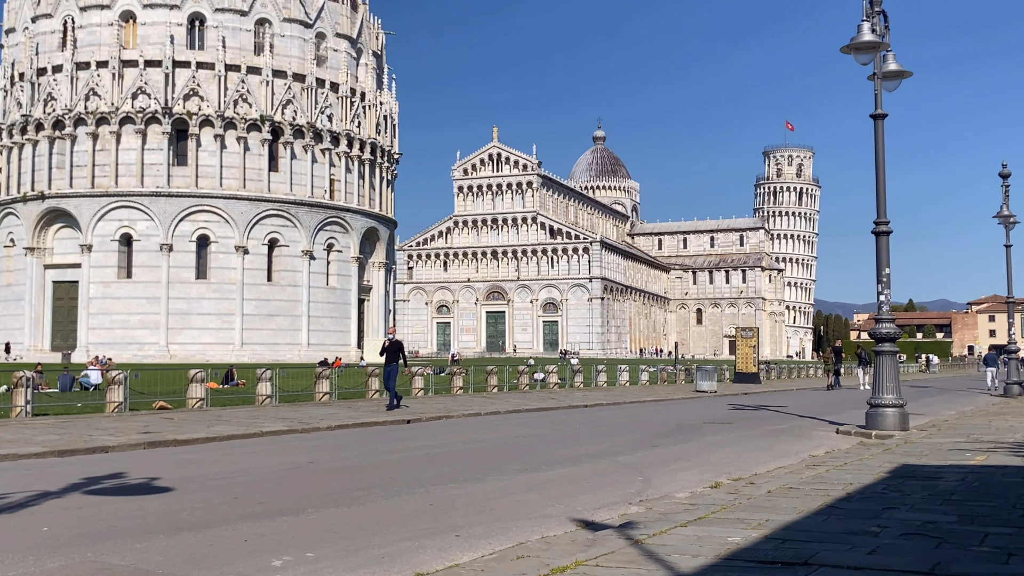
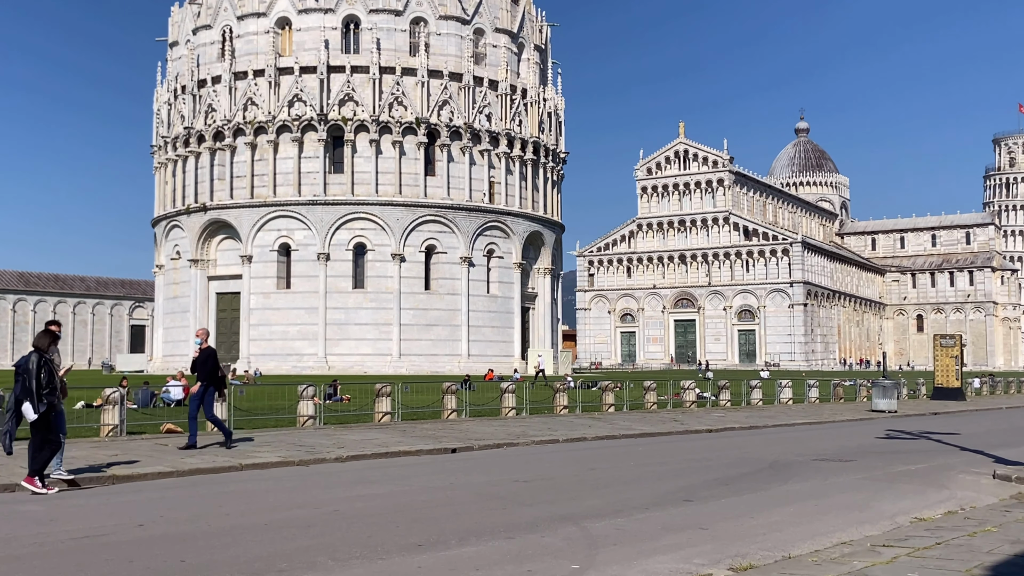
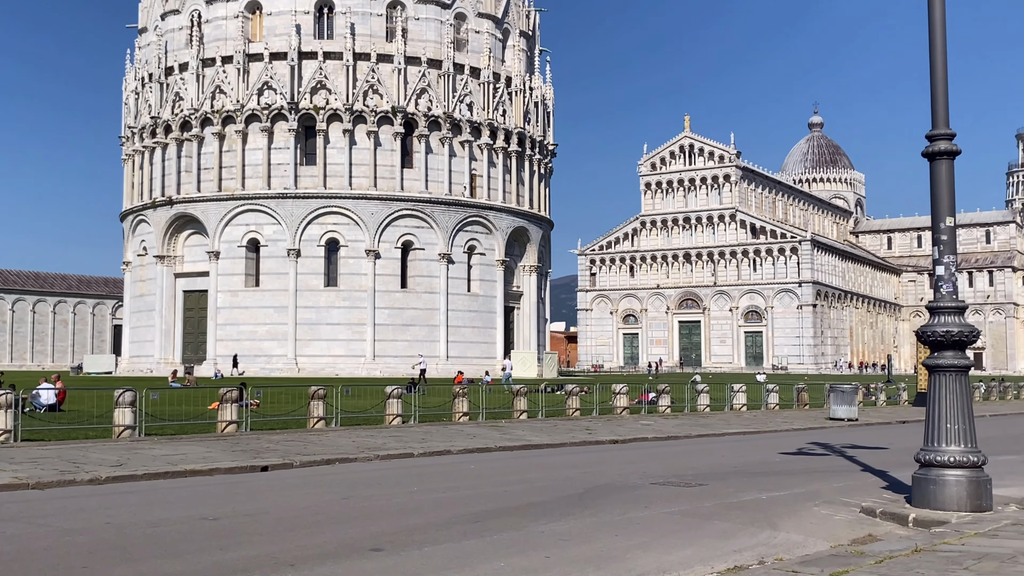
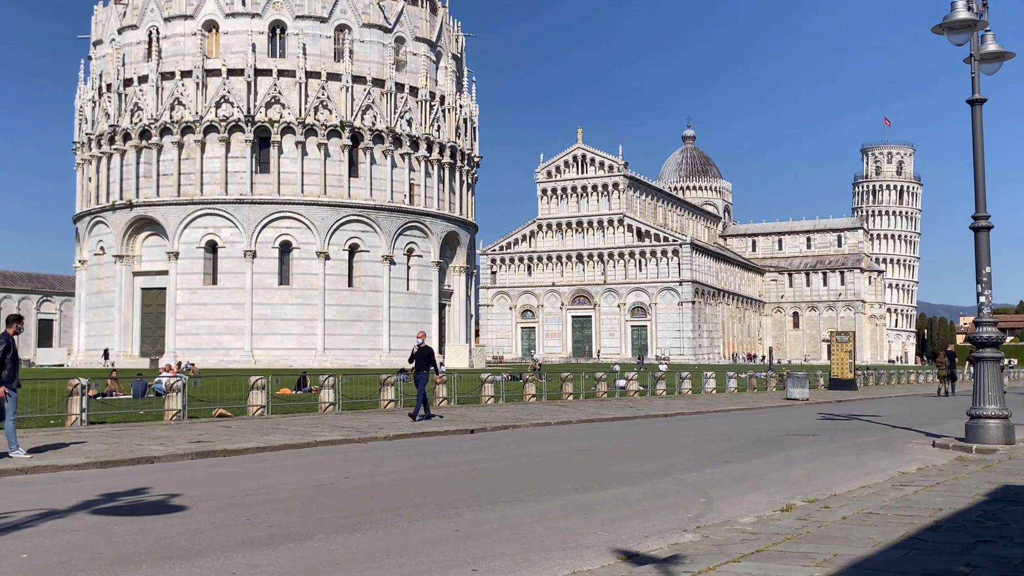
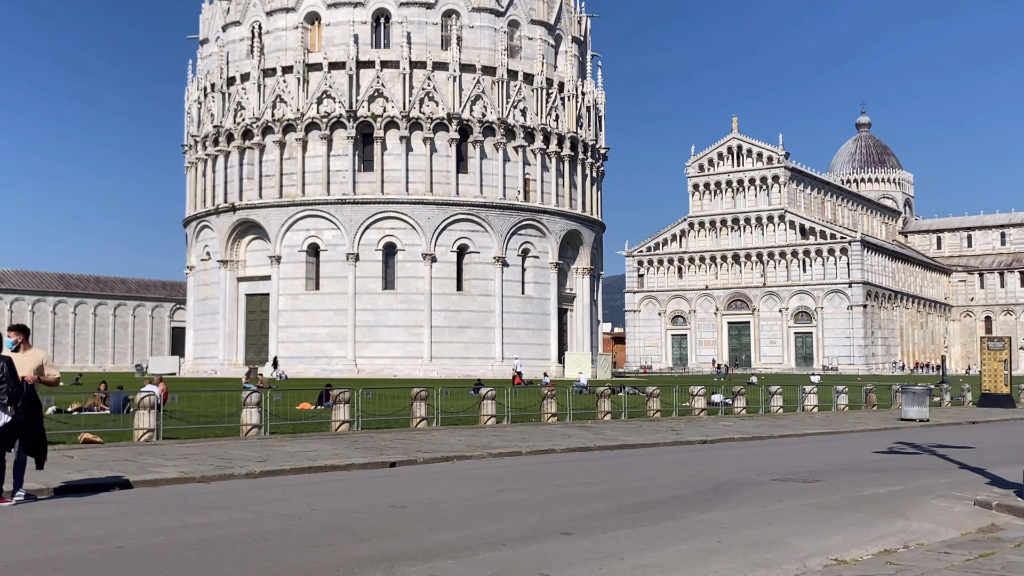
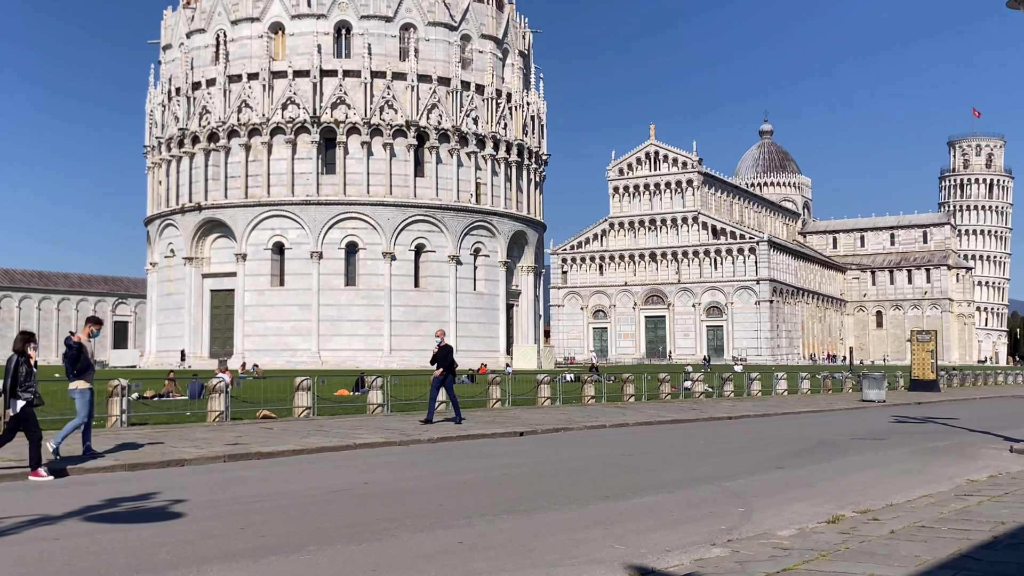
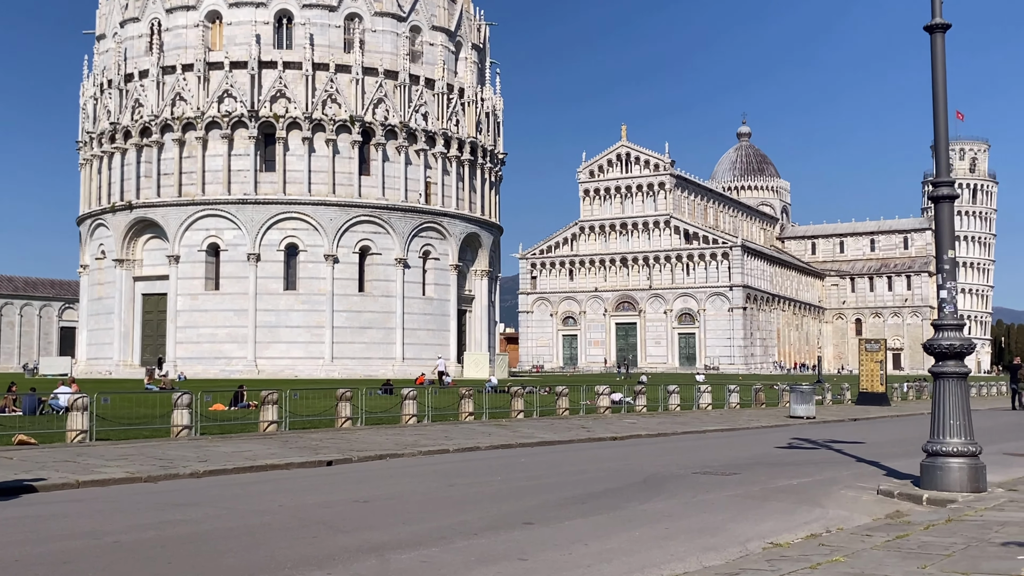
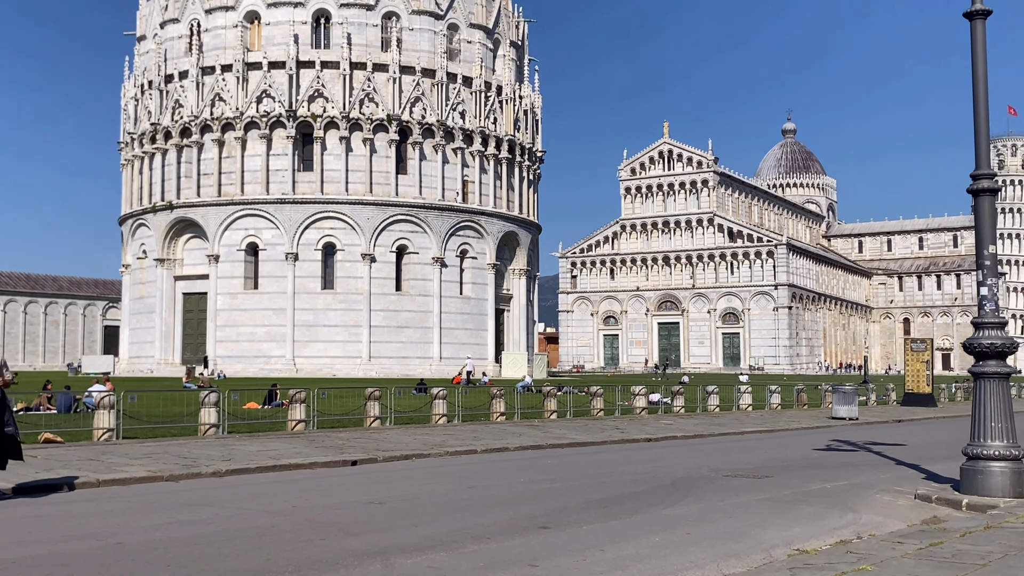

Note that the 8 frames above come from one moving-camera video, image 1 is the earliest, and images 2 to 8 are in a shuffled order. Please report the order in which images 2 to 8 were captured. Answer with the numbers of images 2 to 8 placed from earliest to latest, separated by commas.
4, 6, 2, 7, 8, 5, 3
